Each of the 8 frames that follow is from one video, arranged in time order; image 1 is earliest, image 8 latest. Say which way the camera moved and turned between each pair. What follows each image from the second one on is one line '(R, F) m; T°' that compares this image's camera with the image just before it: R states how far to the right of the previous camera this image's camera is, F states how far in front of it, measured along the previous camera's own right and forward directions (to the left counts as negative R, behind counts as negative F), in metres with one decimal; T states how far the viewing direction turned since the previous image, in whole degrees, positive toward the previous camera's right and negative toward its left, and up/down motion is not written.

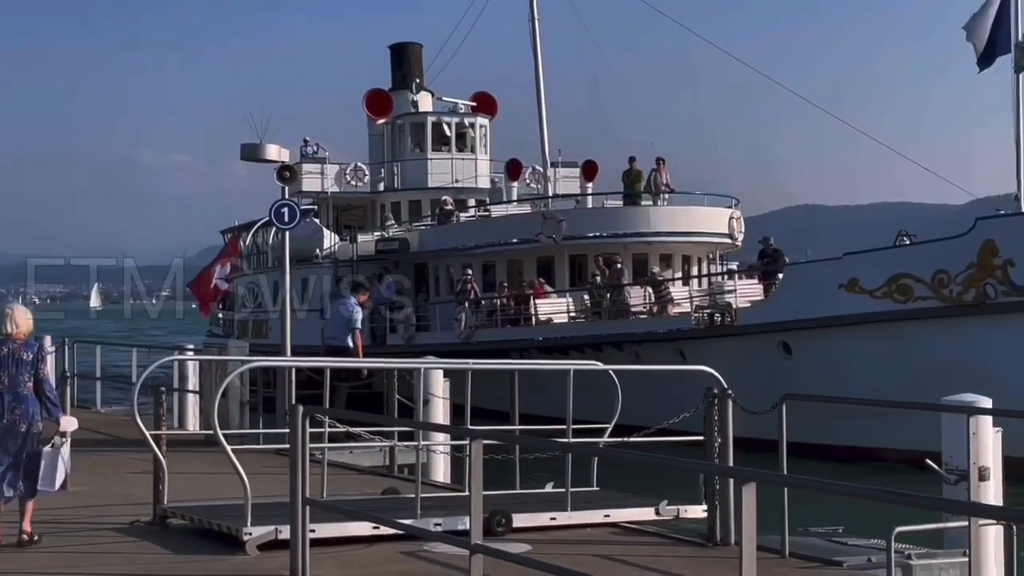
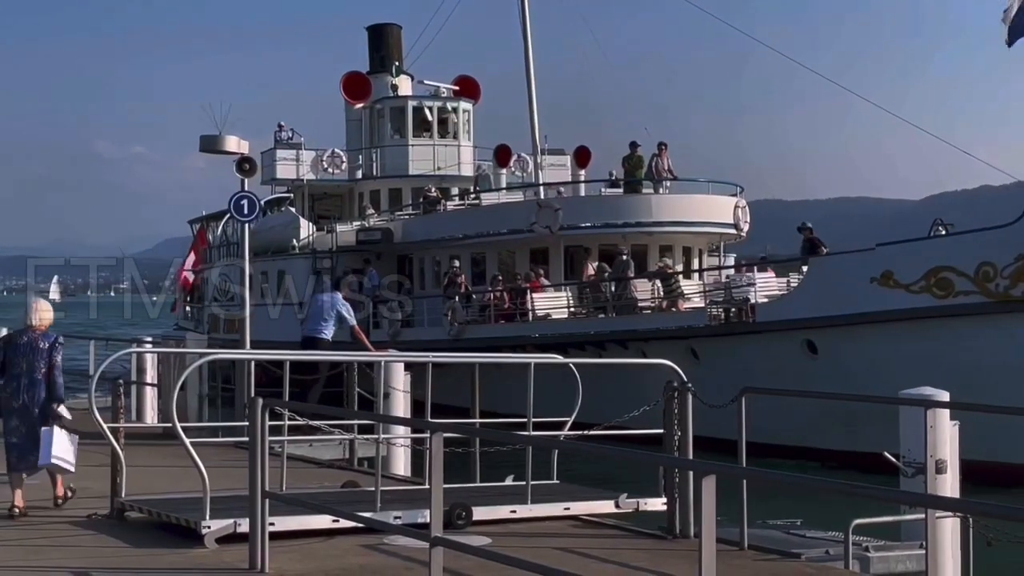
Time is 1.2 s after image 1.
(+1.2, -0.6) m; +1°
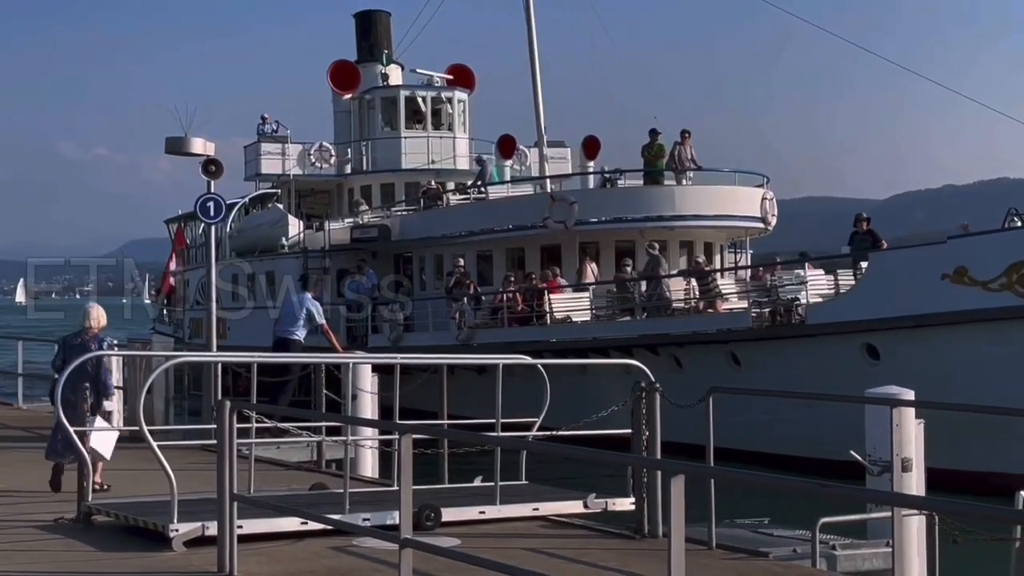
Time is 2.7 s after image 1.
(+0.1, 0.0) m; +1°
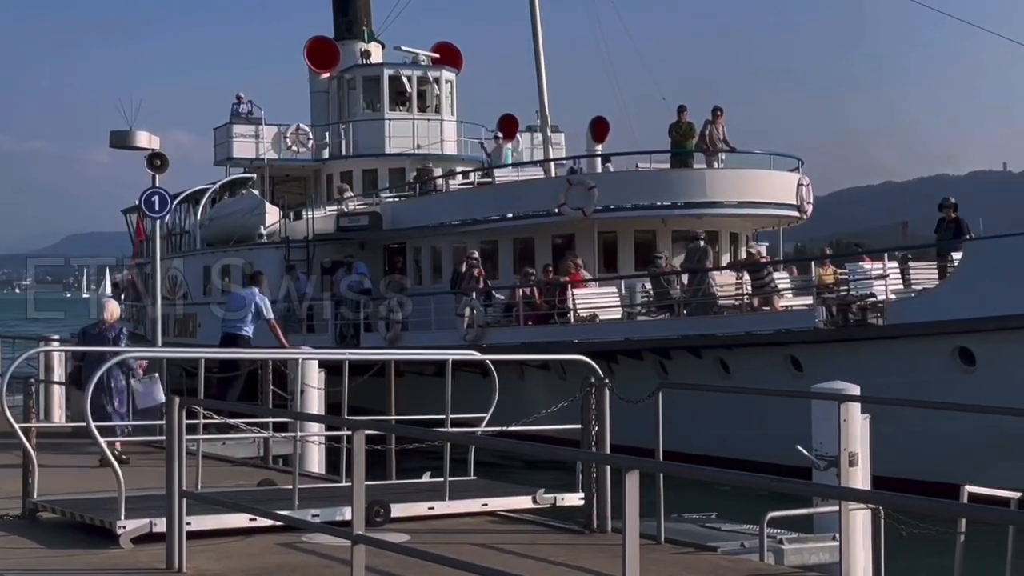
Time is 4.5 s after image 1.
(+2.7, +0.4) m; +1°
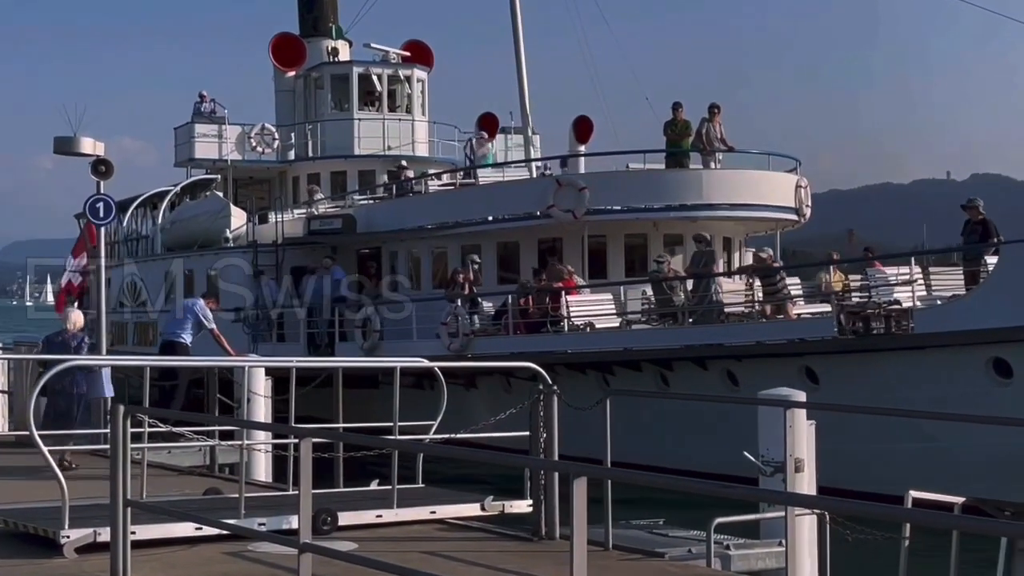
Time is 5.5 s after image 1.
(+1.9, +0.1) m; +1°
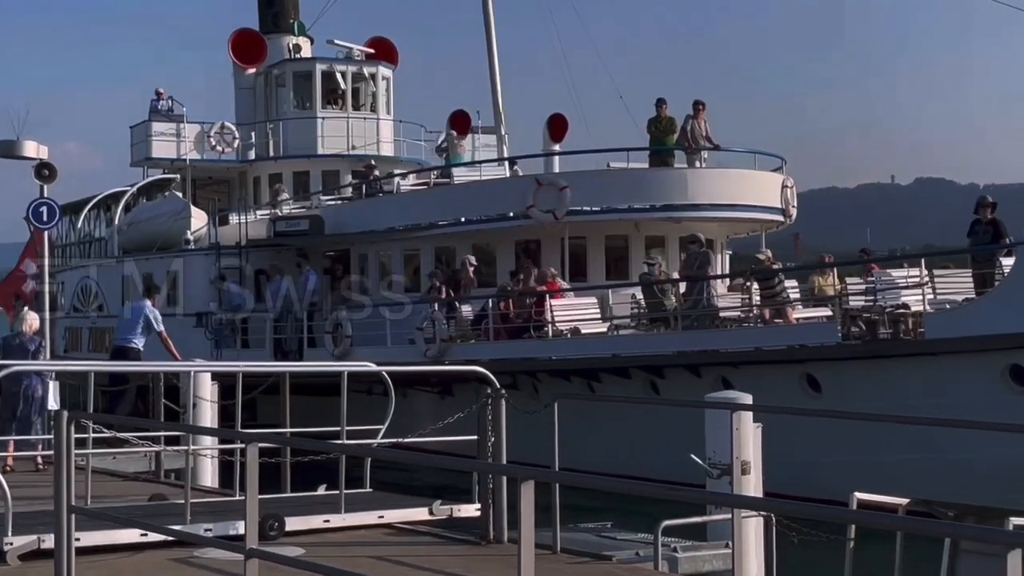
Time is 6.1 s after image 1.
(+1.5, -0.1) m; +2°
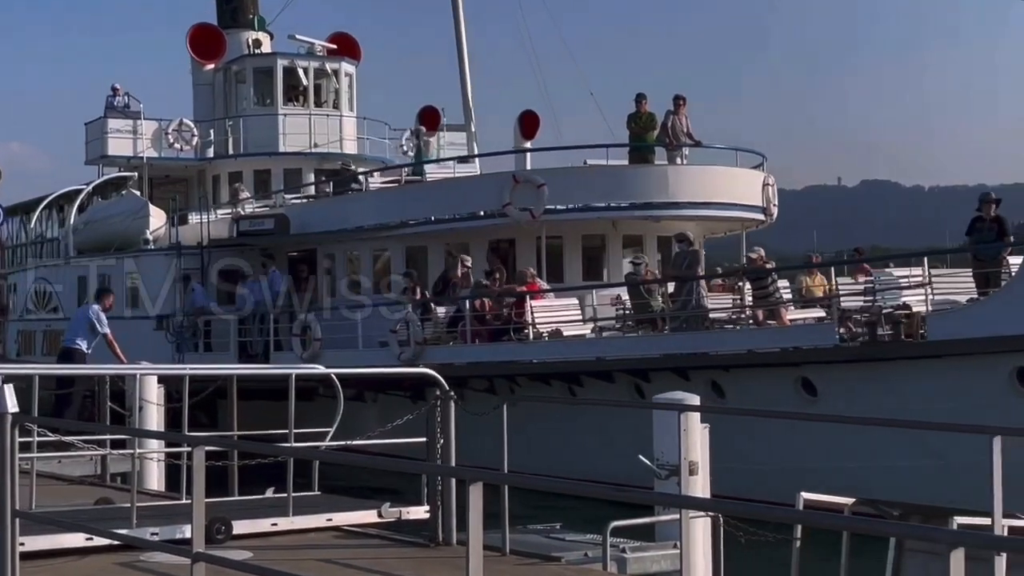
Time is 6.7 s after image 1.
(+1.3, -0.2) m; +2°
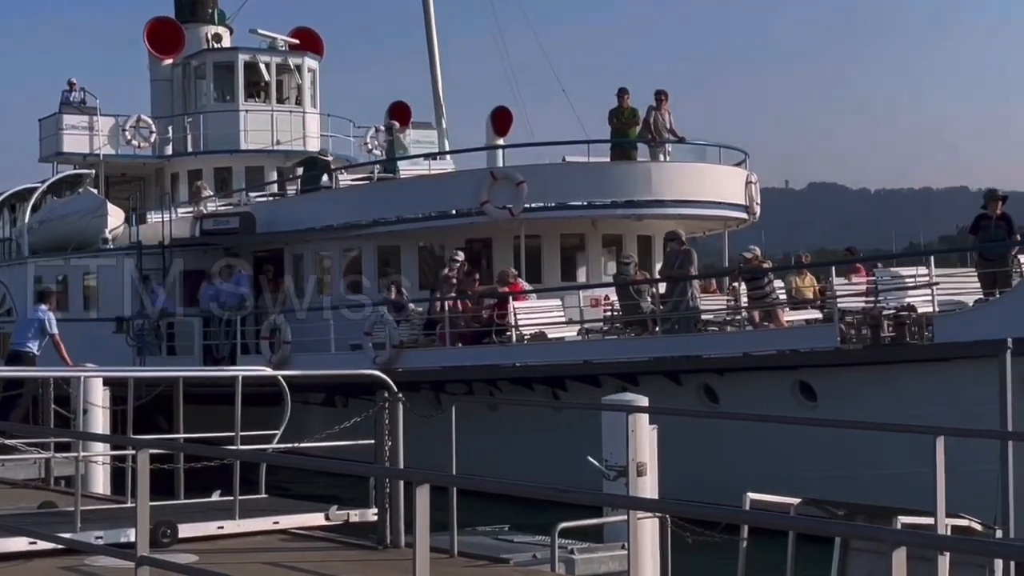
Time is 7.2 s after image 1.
(+1.4, -0.2) m; +2°
